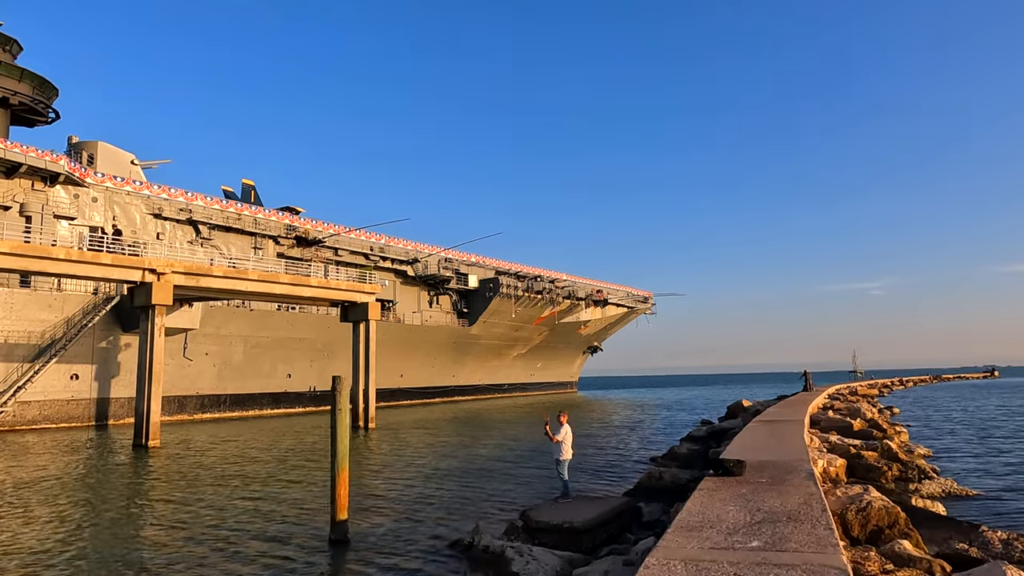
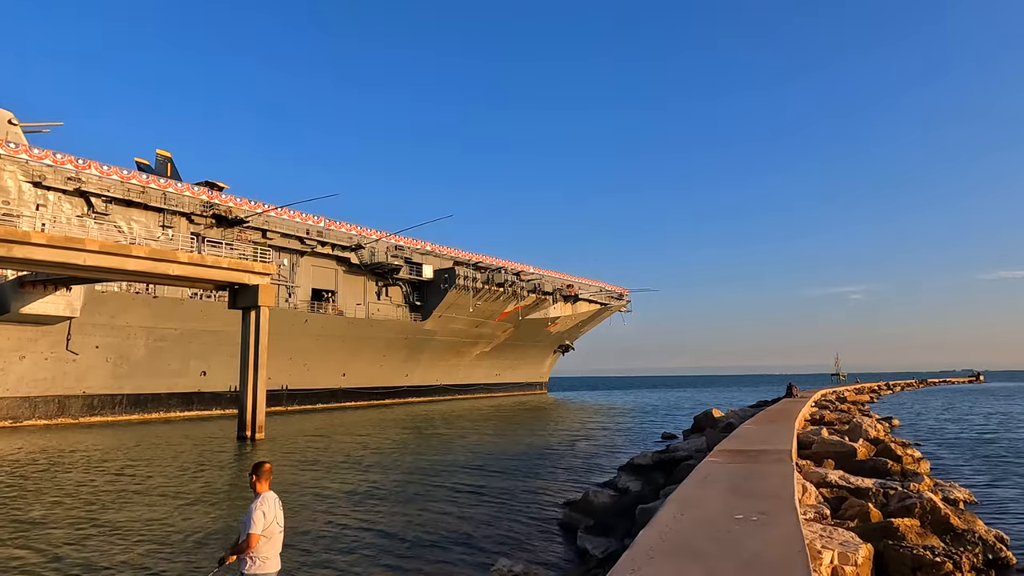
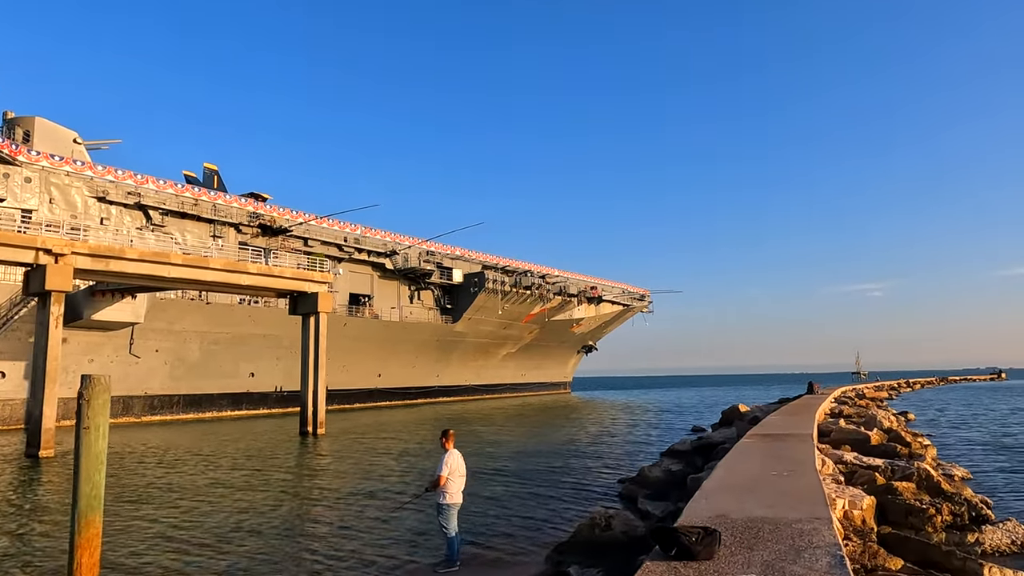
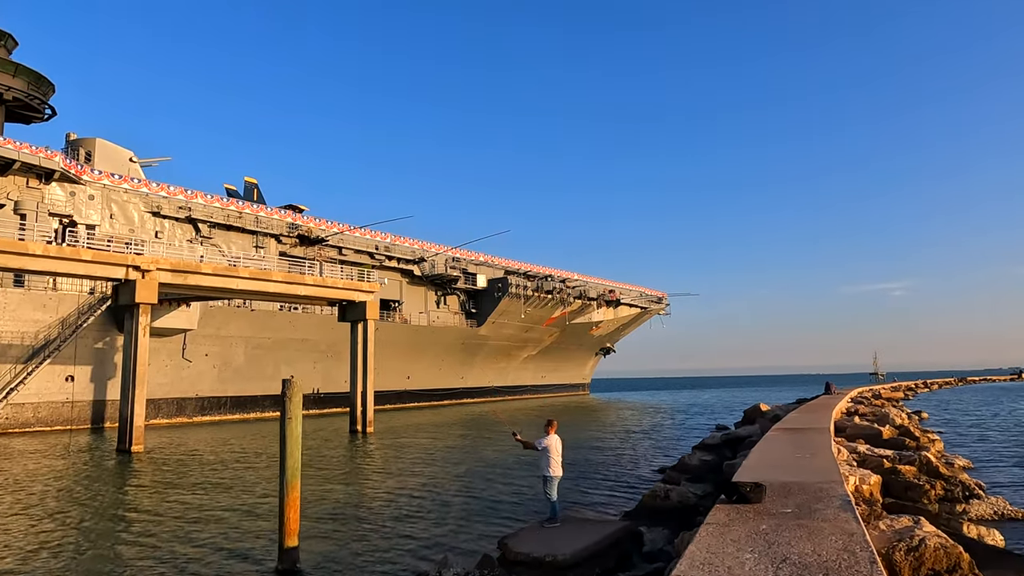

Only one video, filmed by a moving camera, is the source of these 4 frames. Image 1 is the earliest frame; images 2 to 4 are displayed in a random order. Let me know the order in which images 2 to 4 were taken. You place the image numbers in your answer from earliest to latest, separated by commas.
4, 3, 2
